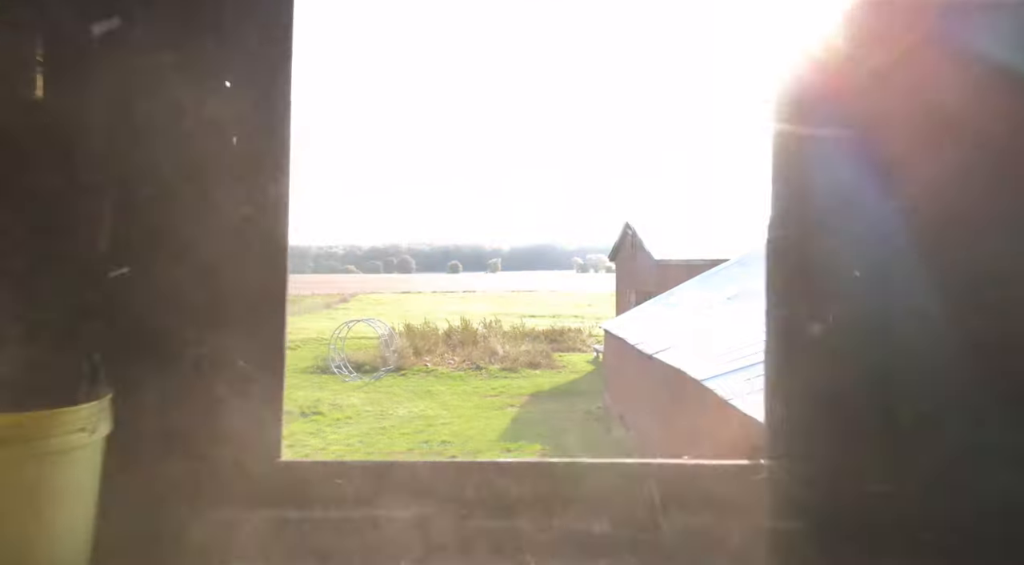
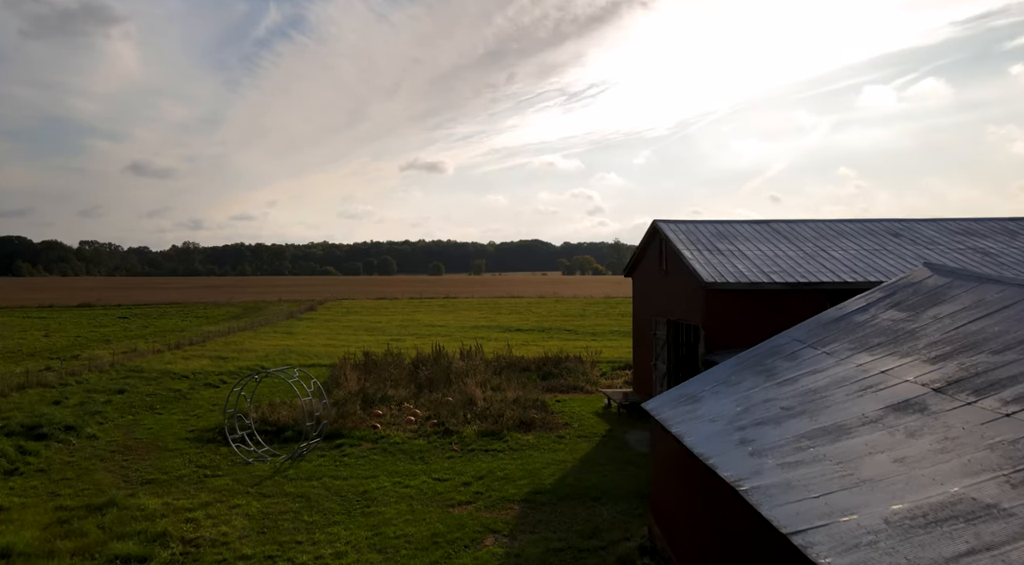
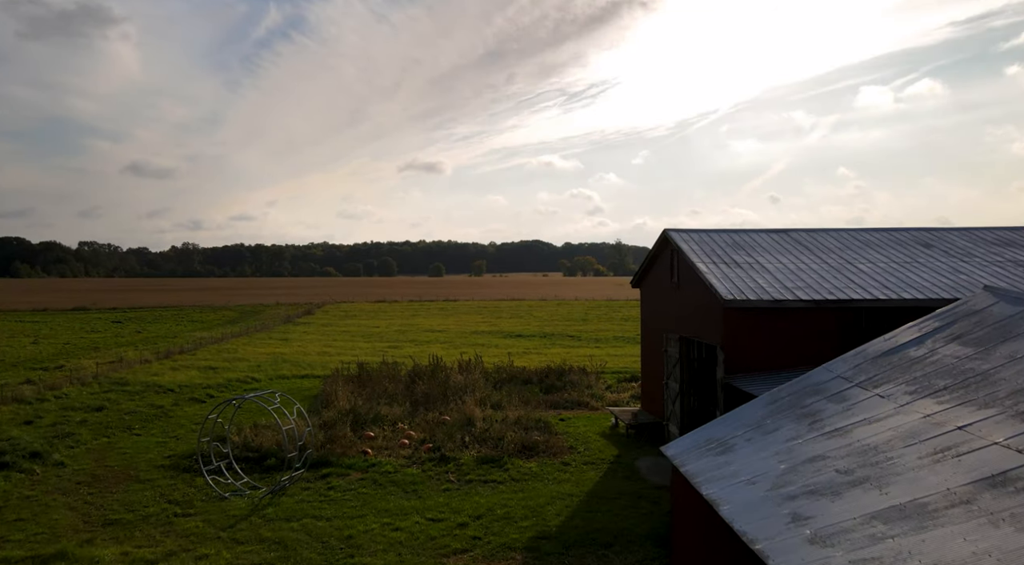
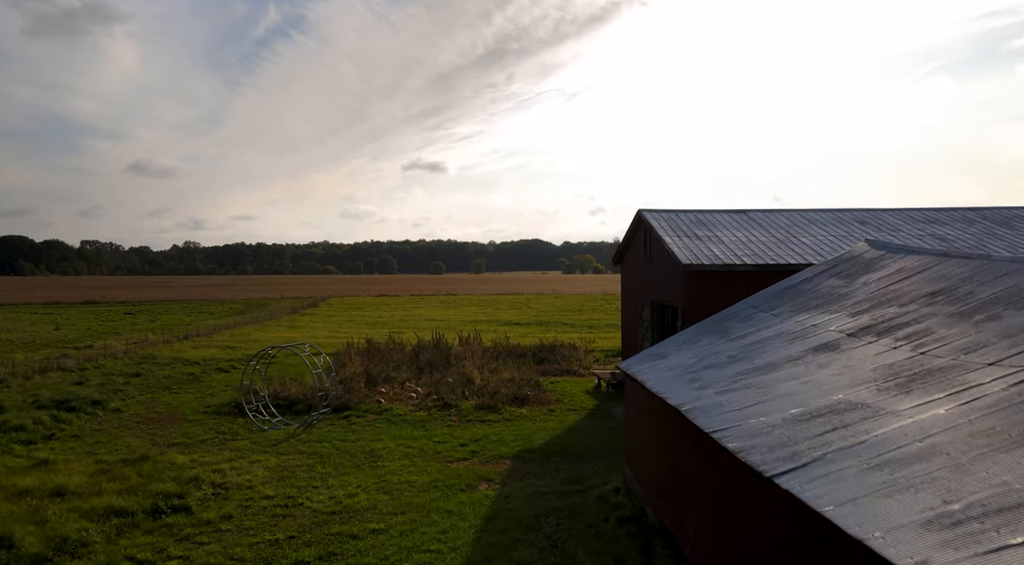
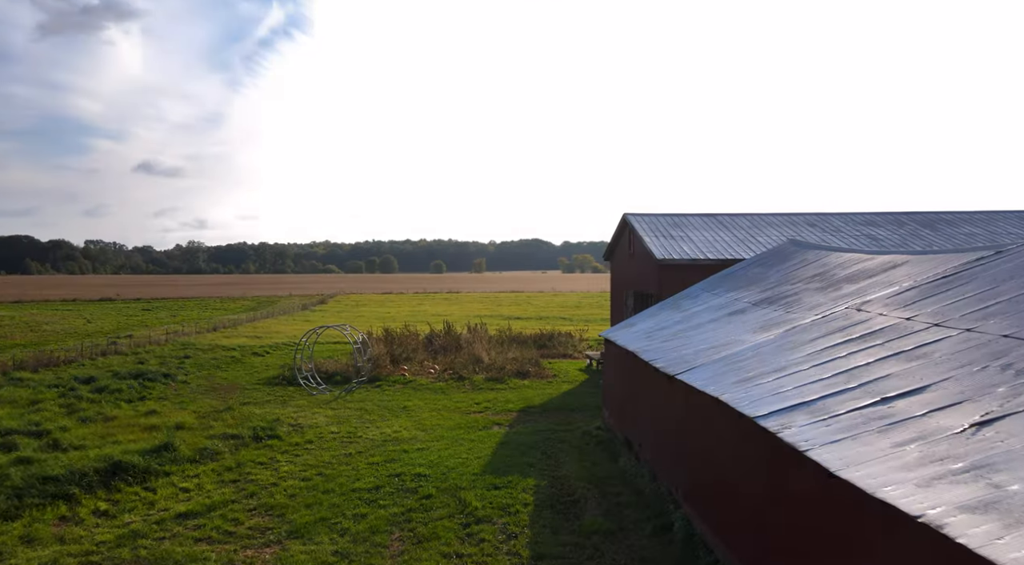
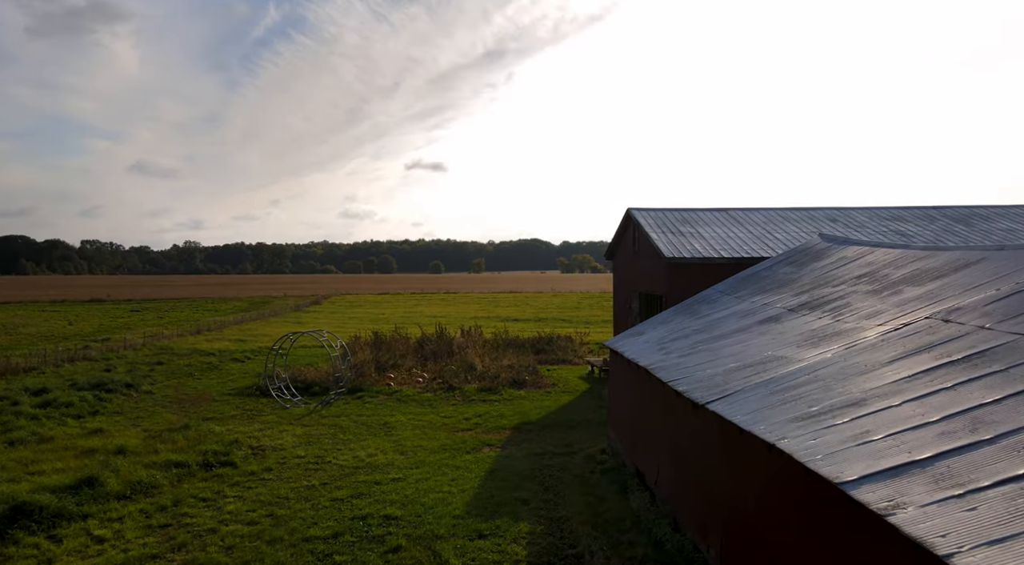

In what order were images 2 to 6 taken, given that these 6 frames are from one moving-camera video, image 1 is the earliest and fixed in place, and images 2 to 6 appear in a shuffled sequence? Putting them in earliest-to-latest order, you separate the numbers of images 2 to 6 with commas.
5, 6, 4, 2, 3
